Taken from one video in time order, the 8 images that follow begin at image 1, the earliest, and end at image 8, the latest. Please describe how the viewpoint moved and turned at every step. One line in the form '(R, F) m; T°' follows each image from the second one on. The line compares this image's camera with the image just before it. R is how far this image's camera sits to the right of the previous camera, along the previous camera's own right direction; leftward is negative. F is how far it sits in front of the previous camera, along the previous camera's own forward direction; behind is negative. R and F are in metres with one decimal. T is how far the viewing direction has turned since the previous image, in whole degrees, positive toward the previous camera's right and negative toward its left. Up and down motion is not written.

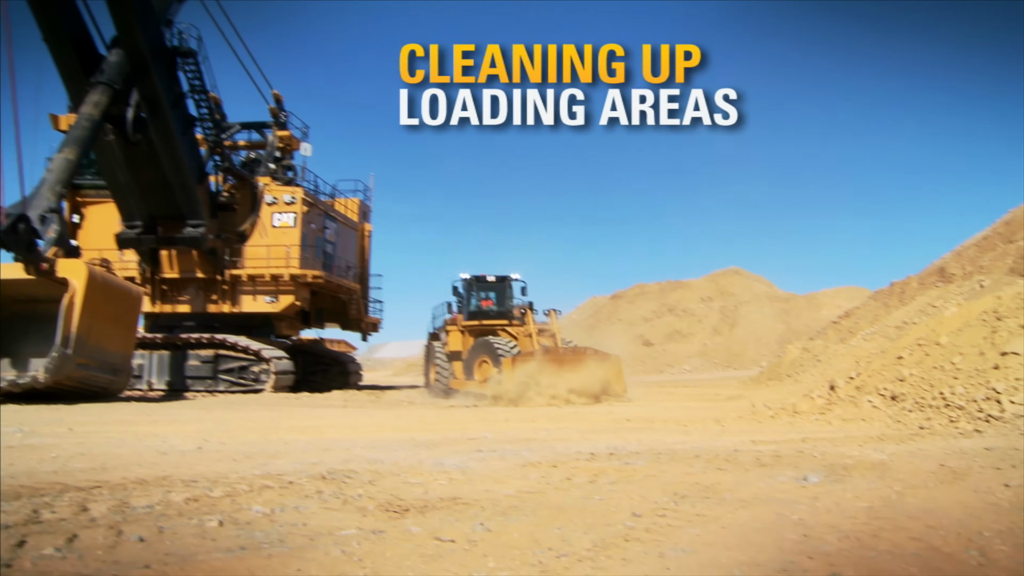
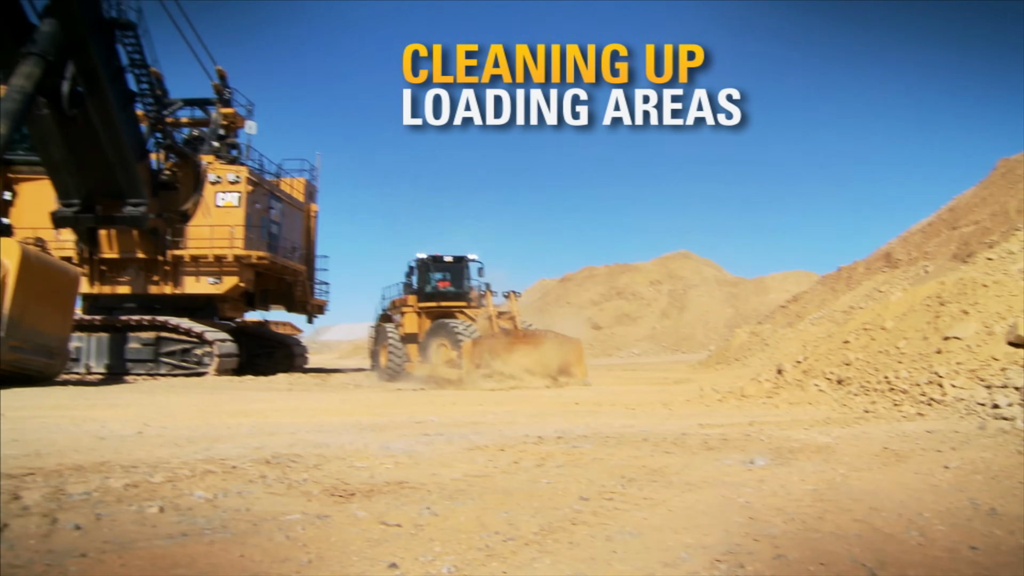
(+0.2, +0.1) m; +2°
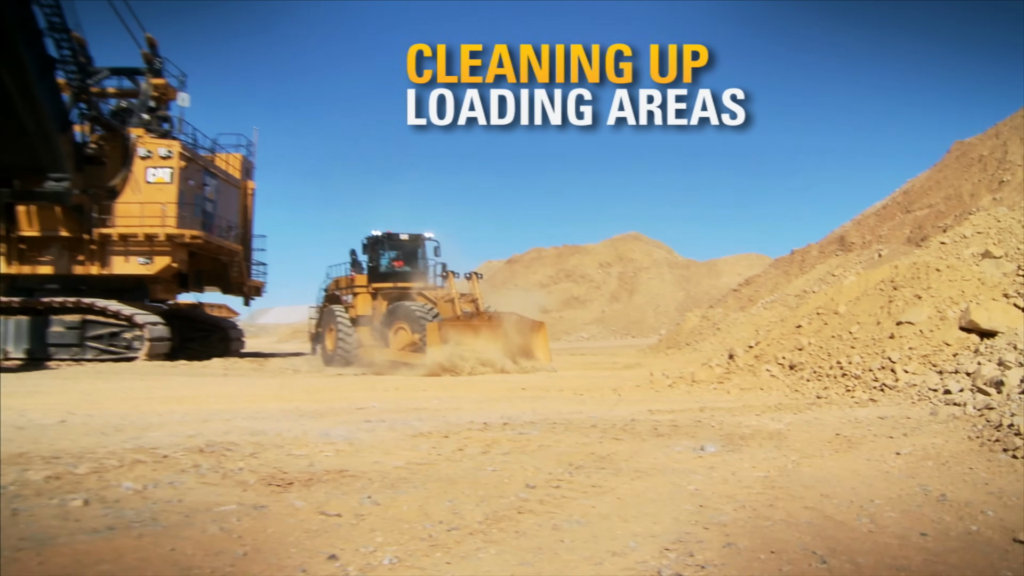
(+0.2, +0.2) m; +2°
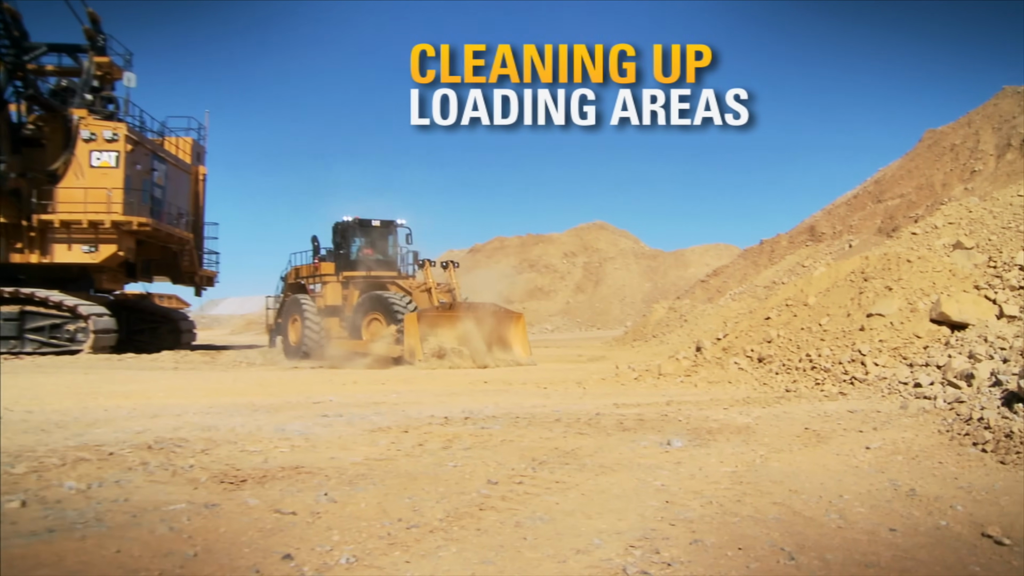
(+0.2, +0.2) m; +1°
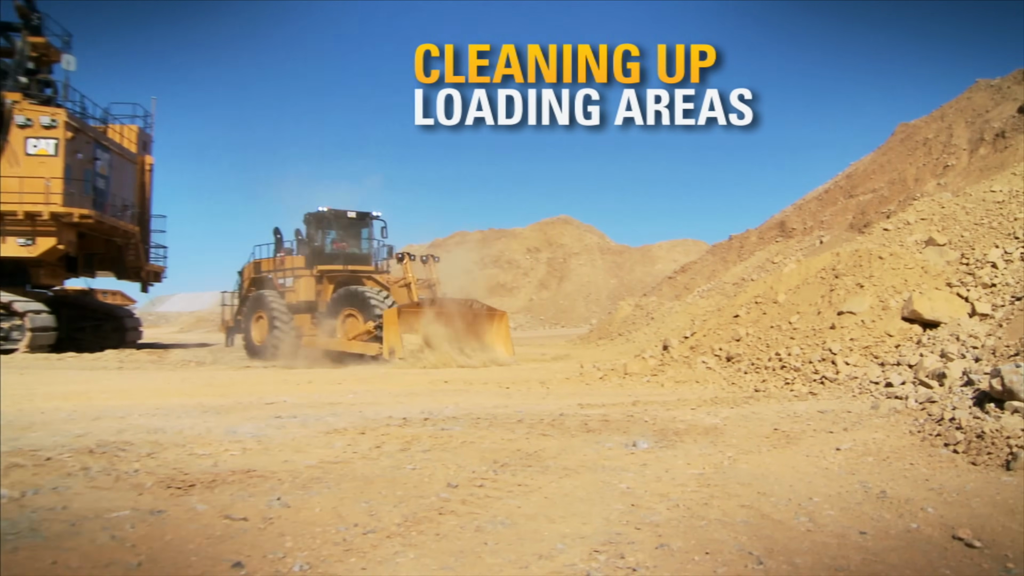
(+0.2, +0.2) m; +1°
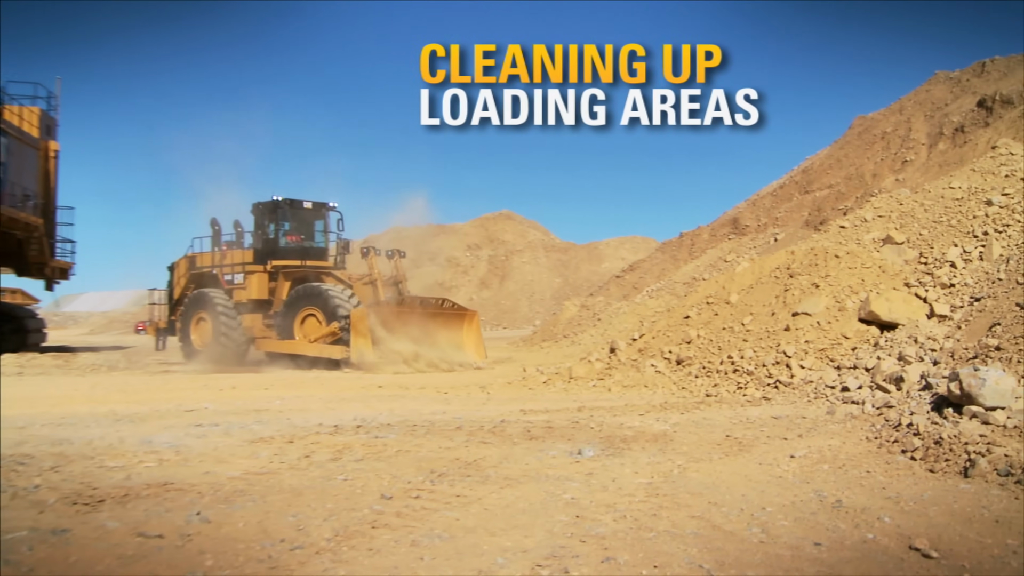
(+0.3, +0.3) m; +2°
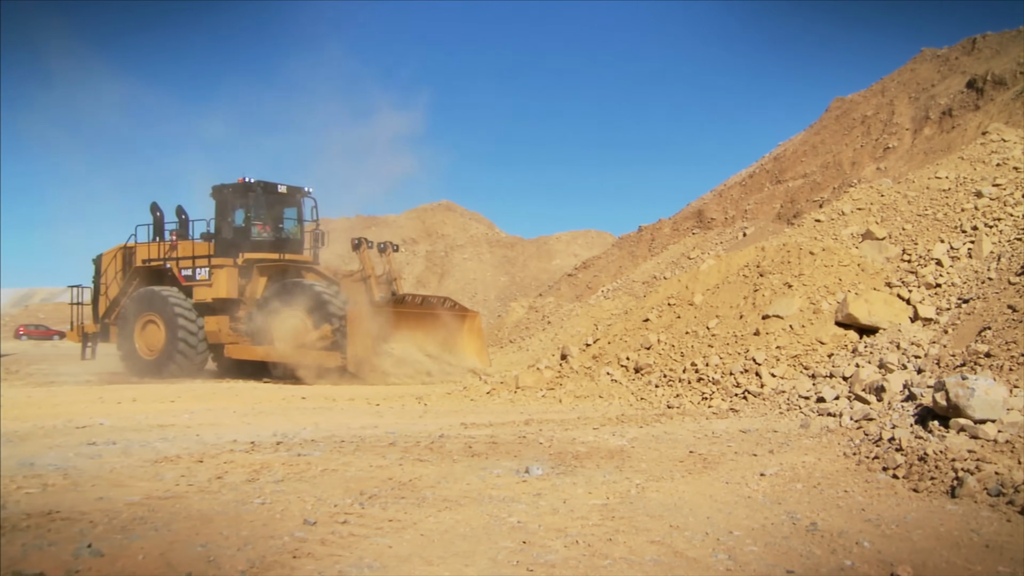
(+0.3, +0.6) m; +1°
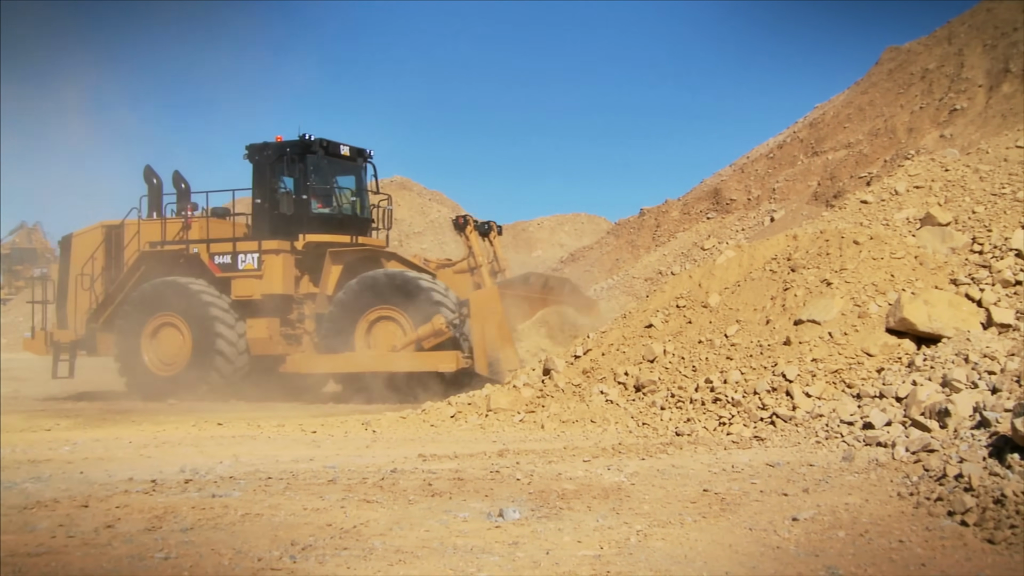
(+0.2, +1.0) m; -1°
